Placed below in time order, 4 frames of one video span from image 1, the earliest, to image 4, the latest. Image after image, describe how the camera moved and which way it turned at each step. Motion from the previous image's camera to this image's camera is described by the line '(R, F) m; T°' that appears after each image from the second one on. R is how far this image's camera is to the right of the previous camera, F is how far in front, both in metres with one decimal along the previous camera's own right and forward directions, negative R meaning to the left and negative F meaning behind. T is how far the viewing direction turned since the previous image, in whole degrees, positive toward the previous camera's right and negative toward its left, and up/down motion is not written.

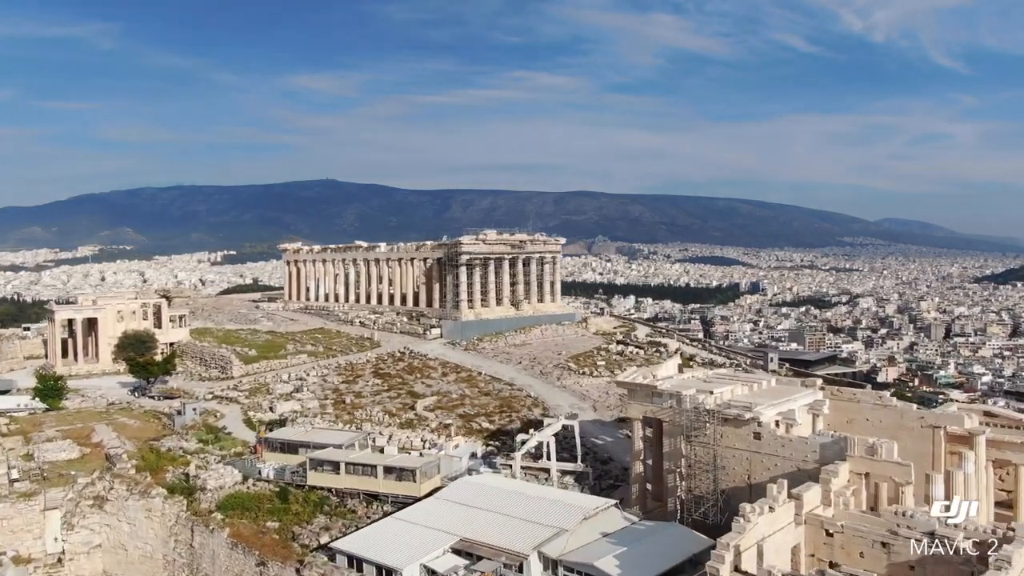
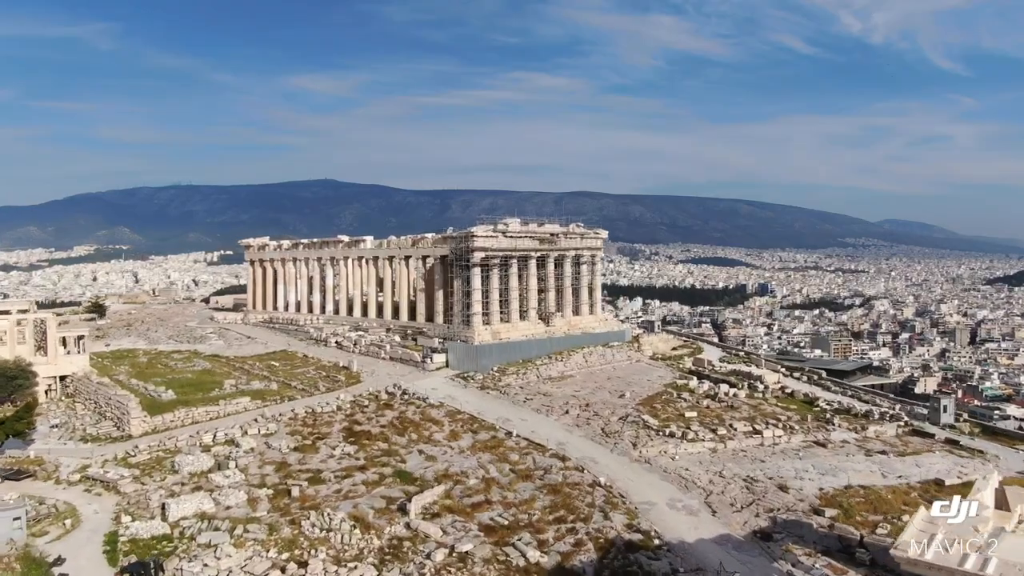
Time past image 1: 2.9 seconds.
(-1.9, +17.2) m; 0°
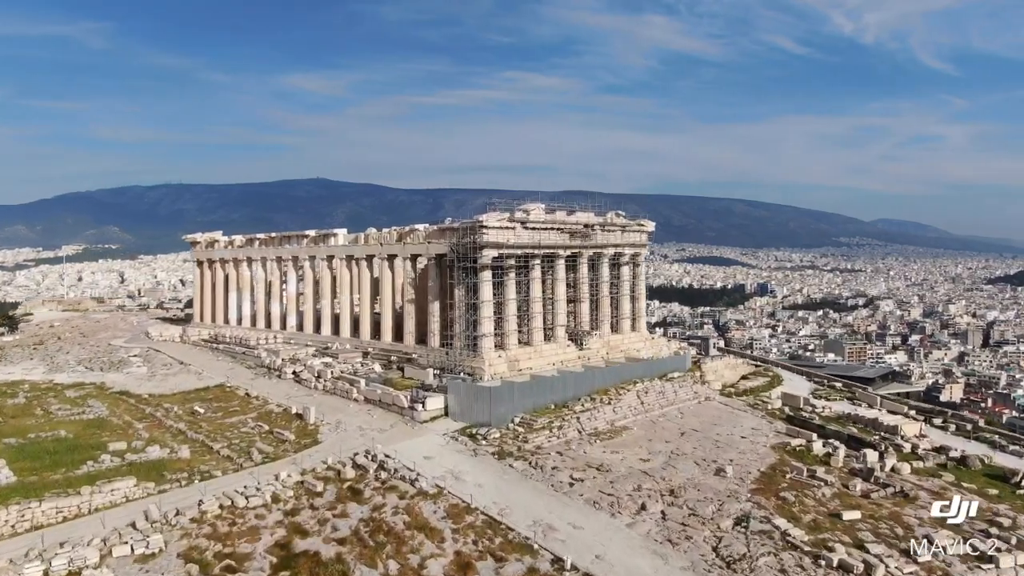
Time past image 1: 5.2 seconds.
(-1.3, +13.2) m; 0°
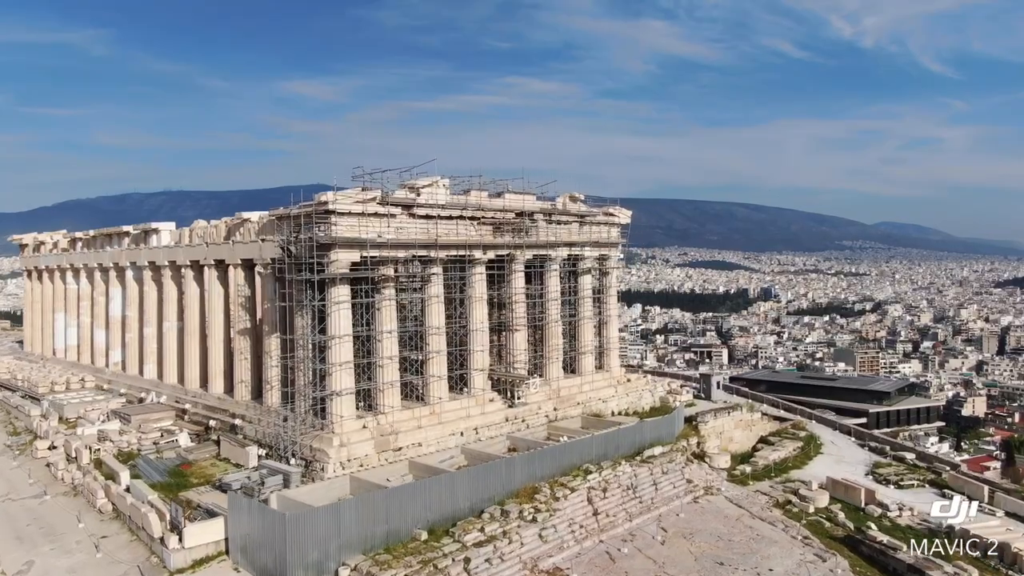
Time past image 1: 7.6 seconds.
(+3.4, +13.5) m; 0°
